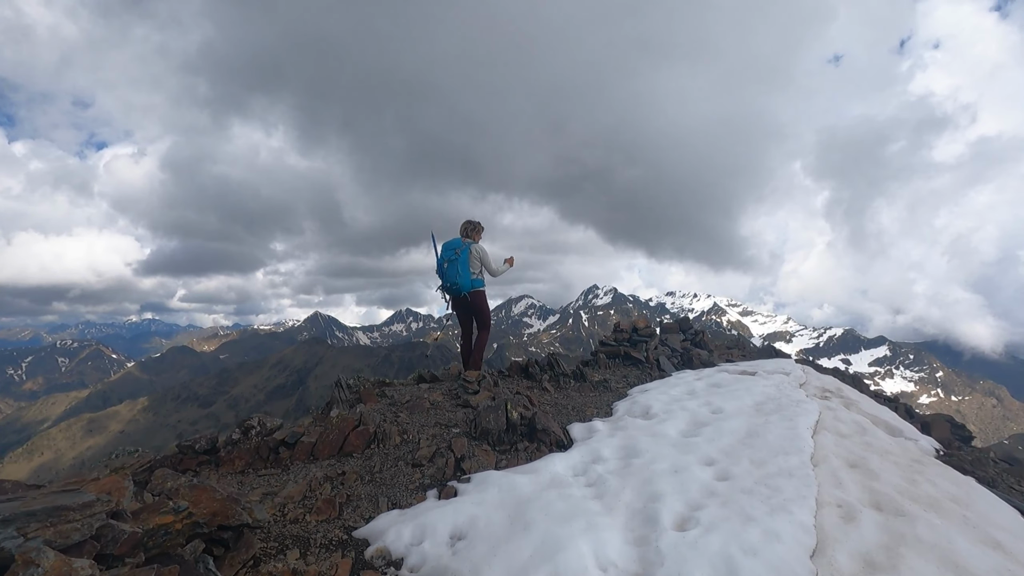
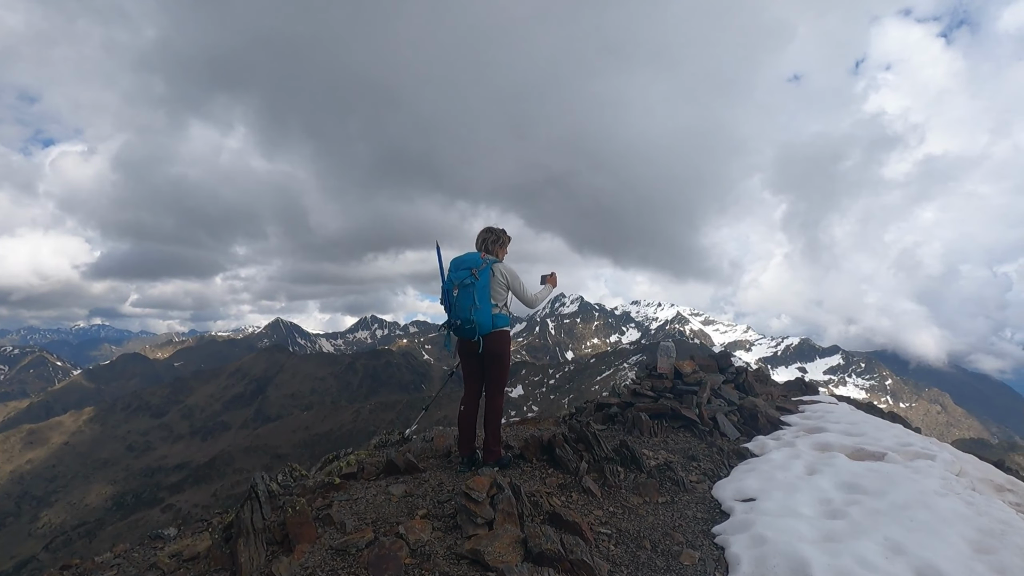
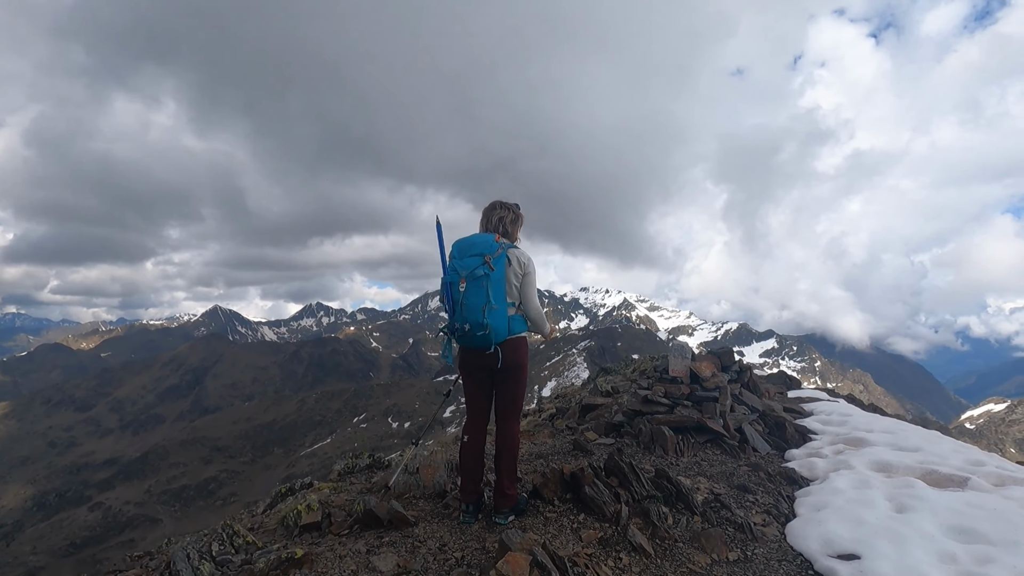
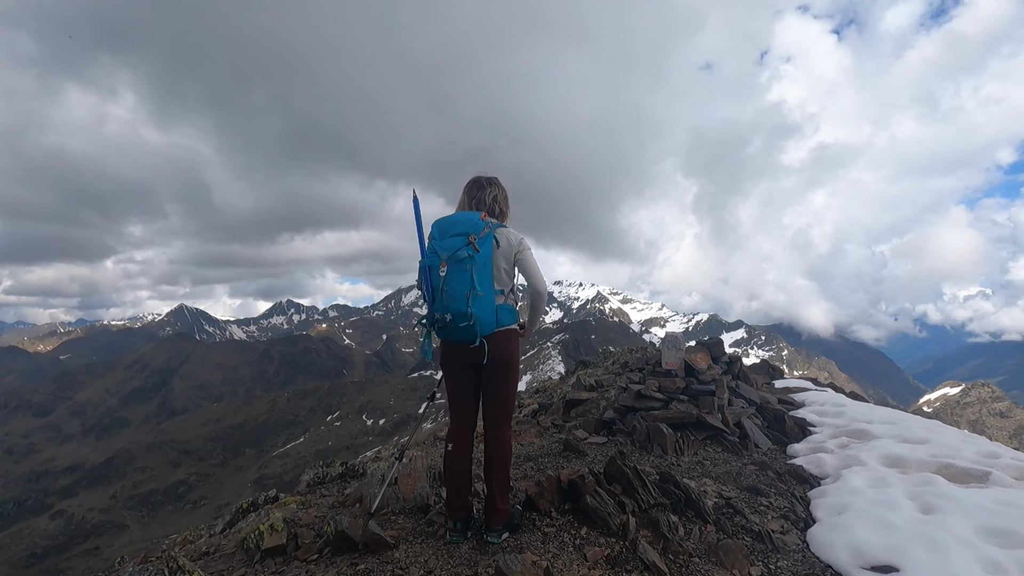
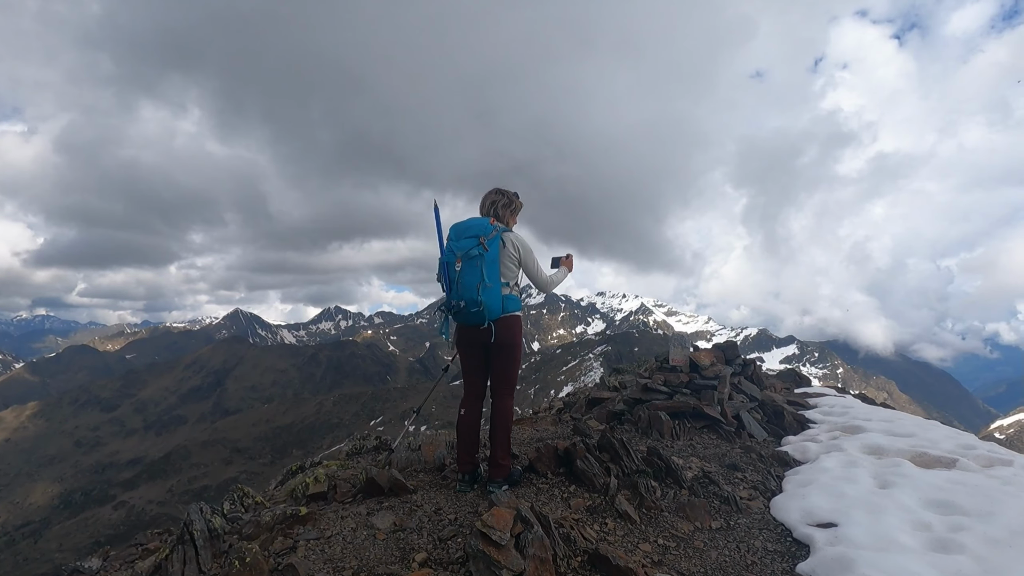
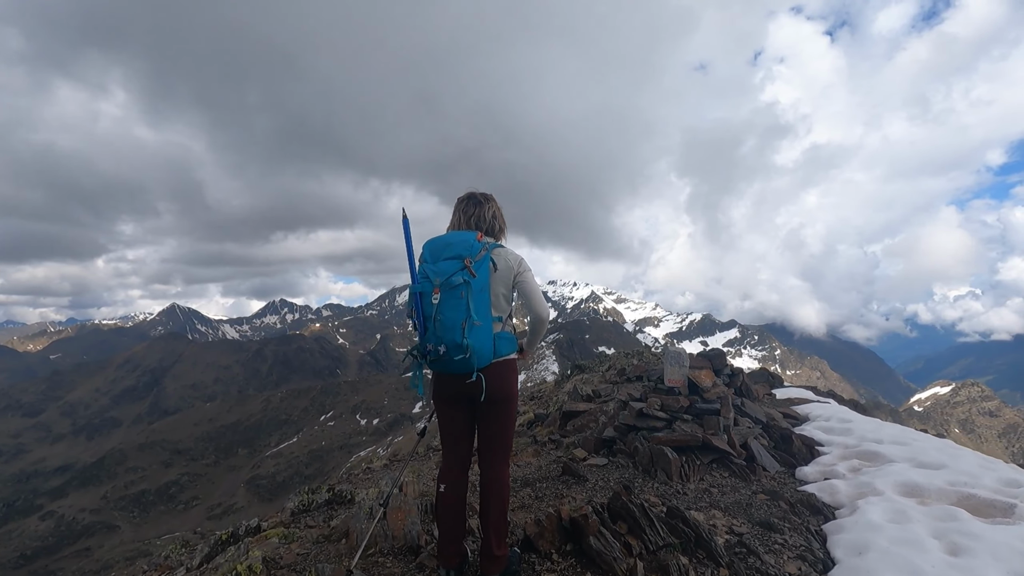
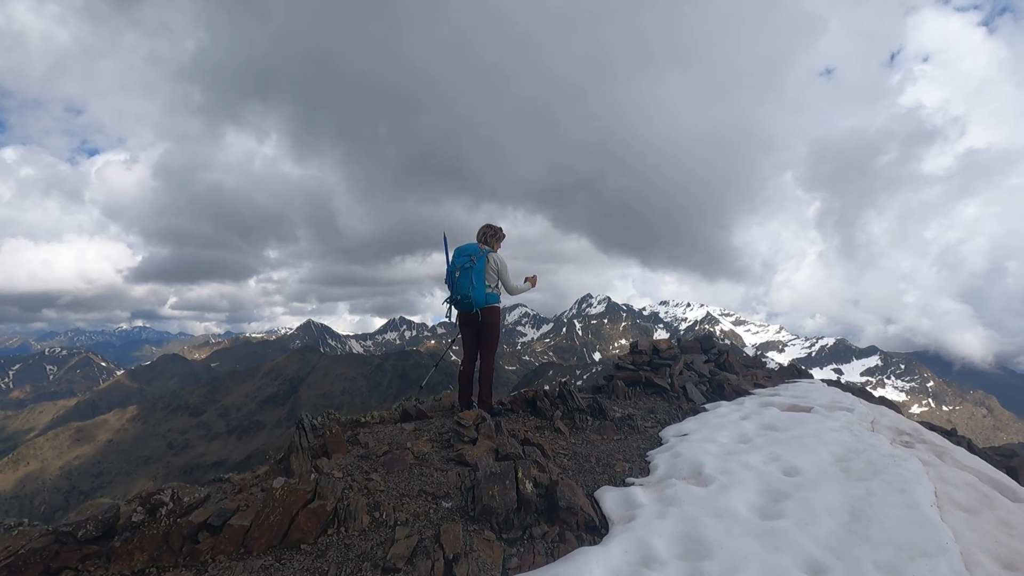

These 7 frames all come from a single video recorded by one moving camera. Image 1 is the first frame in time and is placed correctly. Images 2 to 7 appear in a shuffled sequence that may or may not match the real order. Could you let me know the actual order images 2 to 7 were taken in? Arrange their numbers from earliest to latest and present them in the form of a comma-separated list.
7, 2, 5, 3, 4, 6
